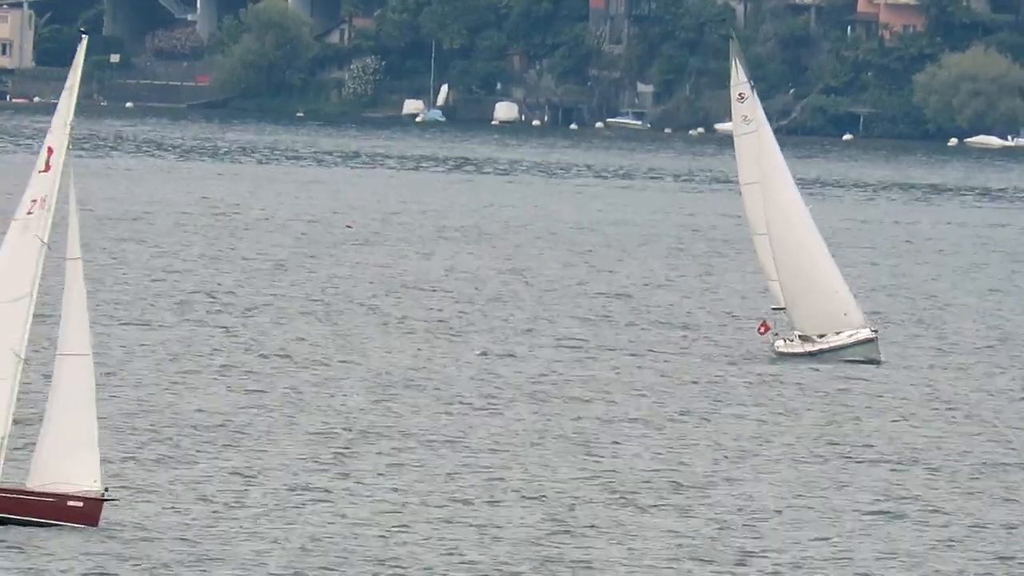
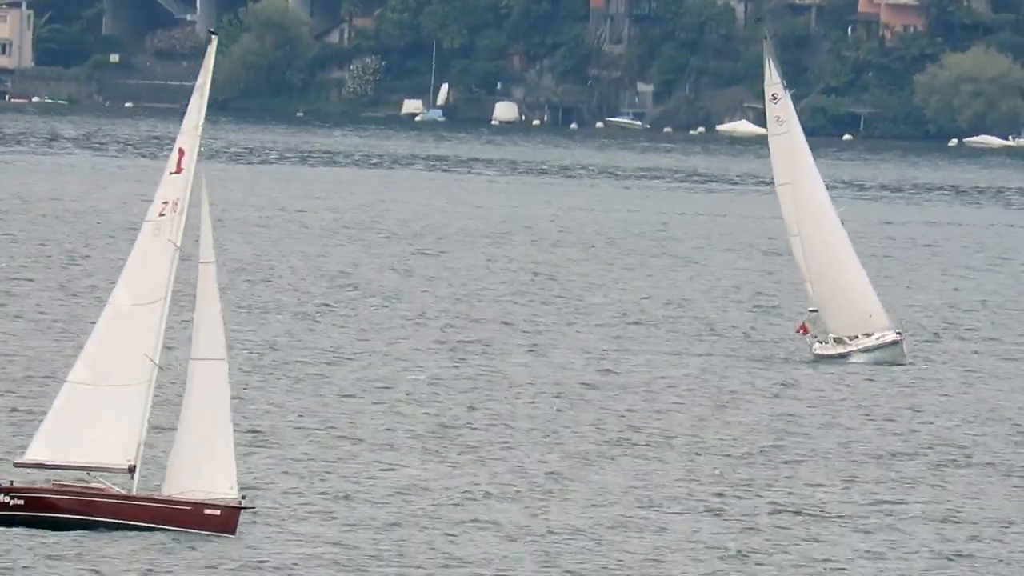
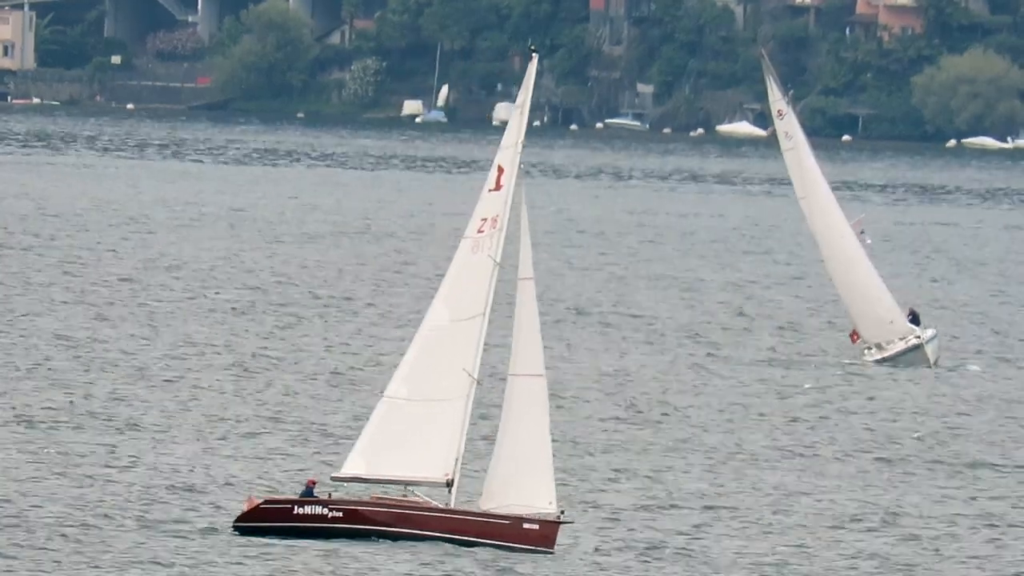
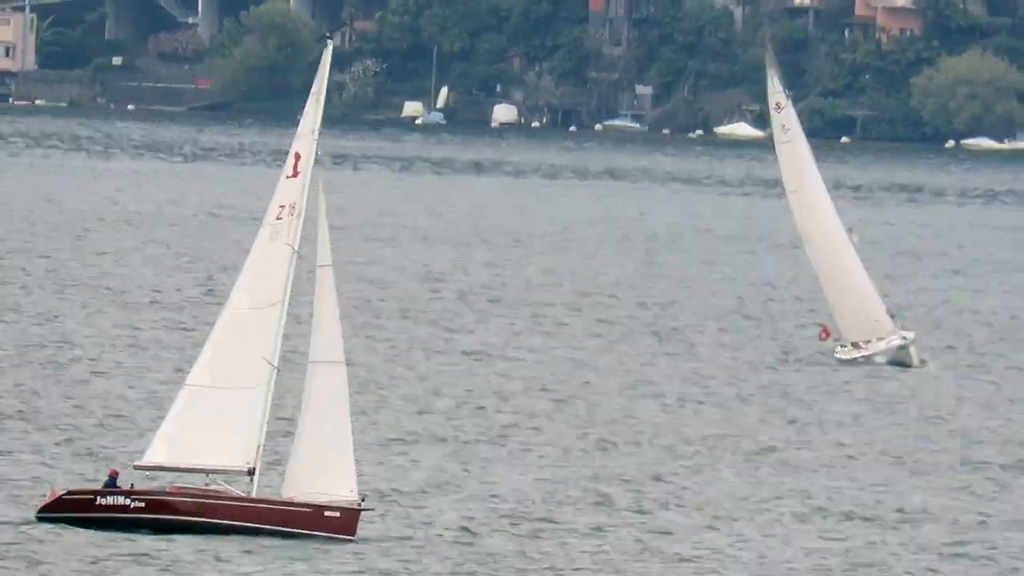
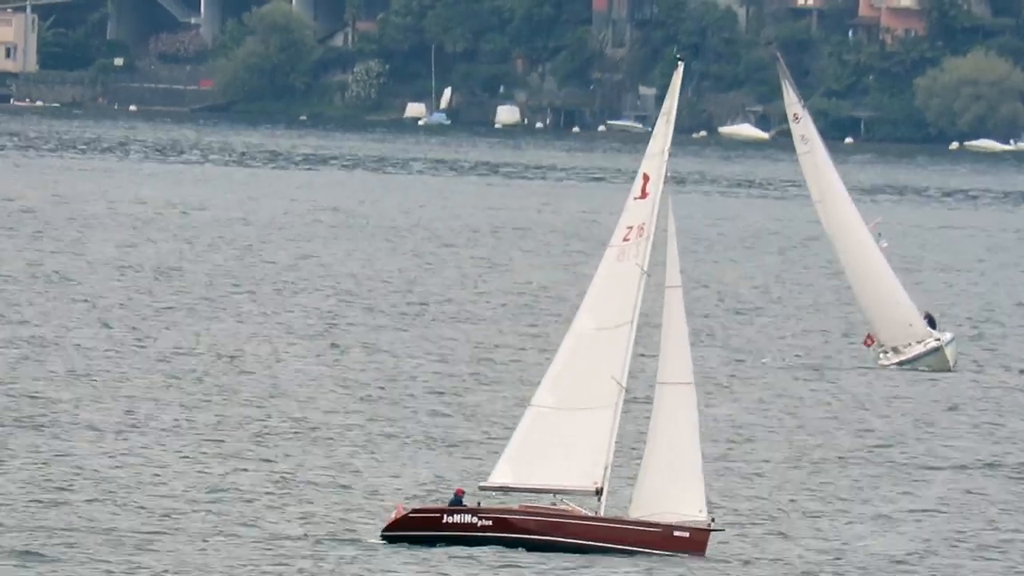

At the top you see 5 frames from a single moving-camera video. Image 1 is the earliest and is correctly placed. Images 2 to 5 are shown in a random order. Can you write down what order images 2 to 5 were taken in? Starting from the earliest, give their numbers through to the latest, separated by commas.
2, 4, 3, 5
